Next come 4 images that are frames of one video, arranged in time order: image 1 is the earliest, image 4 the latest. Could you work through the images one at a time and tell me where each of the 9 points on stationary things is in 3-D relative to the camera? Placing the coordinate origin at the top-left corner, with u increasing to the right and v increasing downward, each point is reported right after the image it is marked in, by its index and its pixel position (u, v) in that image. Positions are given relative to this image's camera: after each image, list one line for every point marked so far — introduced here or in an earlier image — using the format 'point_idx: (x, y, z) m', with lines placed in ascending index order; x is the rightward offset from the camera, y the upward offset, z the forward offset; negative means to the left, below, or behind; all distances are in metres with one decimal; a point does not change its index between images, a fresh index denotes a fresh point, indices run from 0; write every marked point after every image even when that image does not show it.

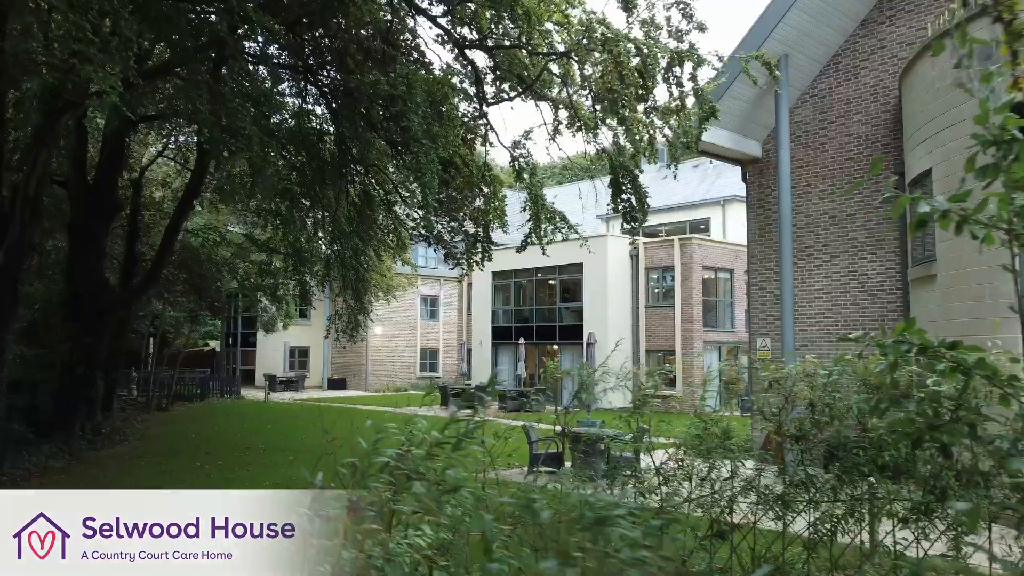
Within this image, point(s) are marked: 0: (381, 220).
0: (-3.0, +1.6, +16.9) m
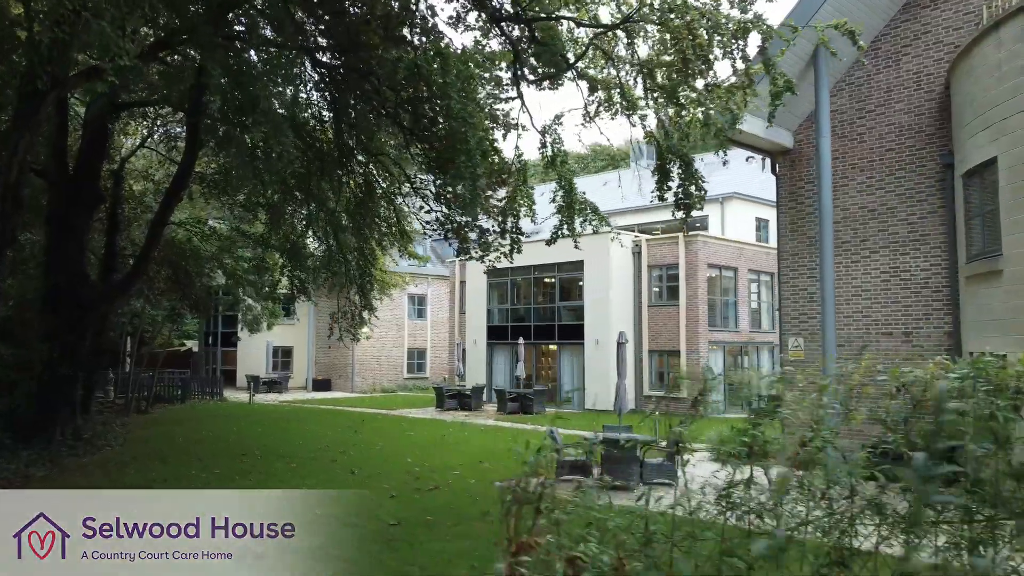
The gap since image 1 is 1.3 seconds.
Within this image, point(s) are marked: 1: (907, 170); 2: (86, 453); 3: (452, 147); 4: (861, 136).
0: (-2.8, +1.6, +16.1) m
1: (+5.6, +1.7, +10.6) m
2: (-8.0, -3.0, +14.0) m
3: (-0.8, +1.8, +9.8) m
4: (+5.2, +2.3, +11.2) m
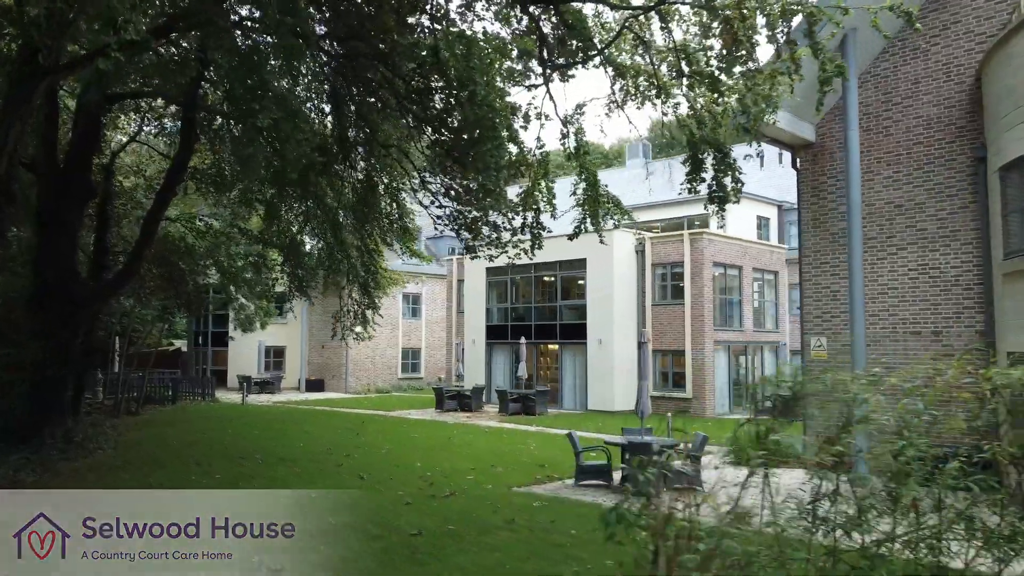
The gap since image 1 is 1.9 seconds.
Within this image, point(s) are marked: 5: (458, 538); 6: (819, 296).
0: (-2.6, +1.7, +15.6) m
1: (+5.8, +1.7, +10.3) m
2: (-7.8, -3.0, +13.5) m
3: (-0.5, +1.9, +9.3) m
4: (+5.4, +2.3, +10.8) m
5: (-0.5, -2.4, +7.4) m
6: (+4.6, -0.1, +11.3) m
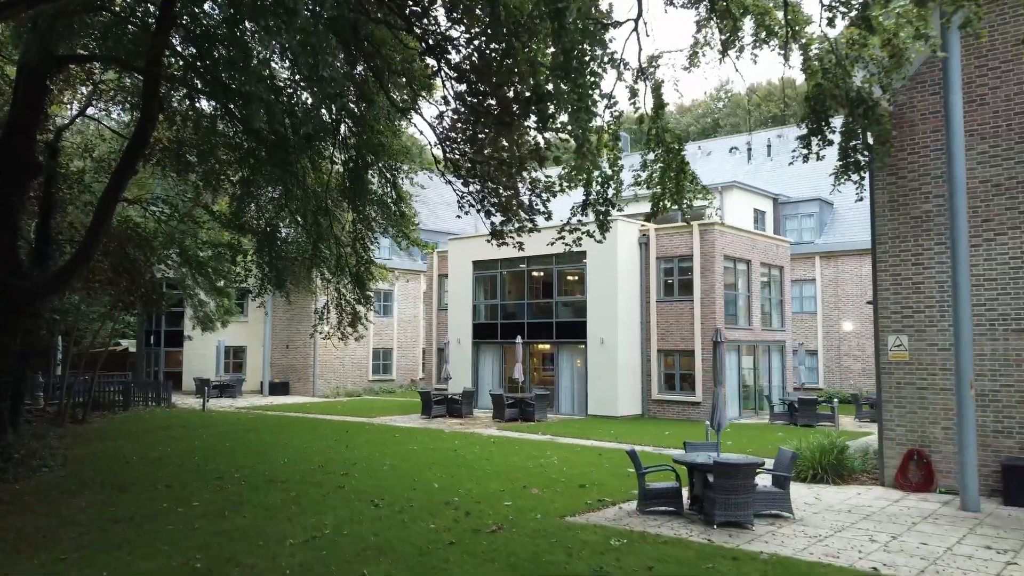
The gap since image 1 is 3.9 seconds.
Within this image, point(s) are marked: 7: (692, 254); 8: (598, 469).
0: (-2.4, +1.8, +13.7) m
1: (+6.4, +1.8, +9.0) m
2: (-7.4, -2.9, +11.3) m
3: (+0.1, +2.0, +7.6) m
4: (+5.9, +2.4, +9.5) m
5: (+0.2, -2.3, +5.7) m
6: (+5.1, 0.0, +9.9) m
7: (+4.7, +0.9, +19.8) m
8: (+1.3, -2.7, +11.4) m
